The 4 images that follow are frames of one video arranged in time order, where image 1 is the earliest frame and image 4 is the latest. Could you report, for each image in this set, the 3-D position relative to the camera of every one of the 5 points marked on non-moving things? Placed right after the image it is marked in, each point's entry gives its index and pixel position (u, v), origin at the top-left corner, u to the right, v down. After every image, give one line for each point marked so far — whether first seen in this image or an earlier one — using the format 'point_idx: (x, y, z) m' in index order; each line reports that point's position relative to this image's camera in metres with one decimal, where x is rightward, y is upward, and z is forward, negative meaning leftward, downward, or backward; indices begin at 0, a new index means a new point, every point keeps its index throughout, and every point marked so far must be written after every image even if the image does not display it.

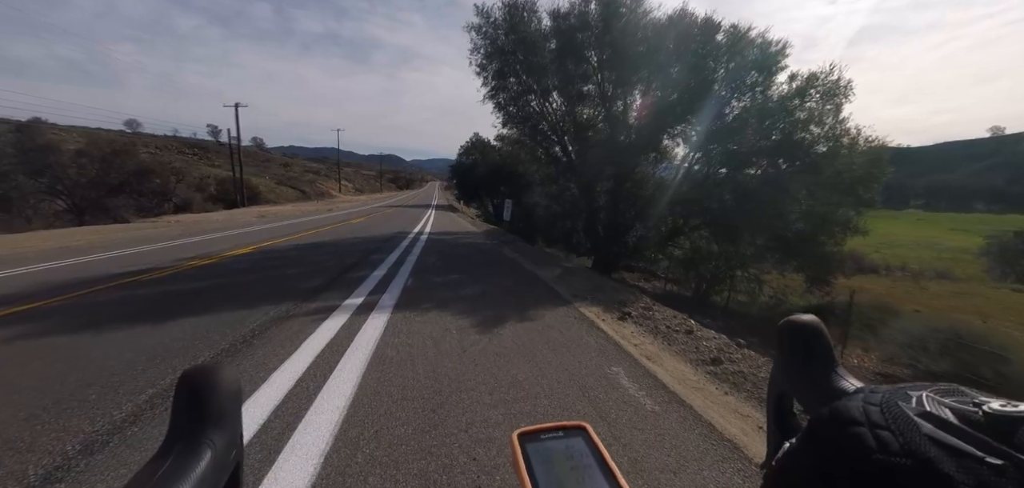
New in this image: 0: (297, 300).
0: (-3.7, -1.1, +6.9) m
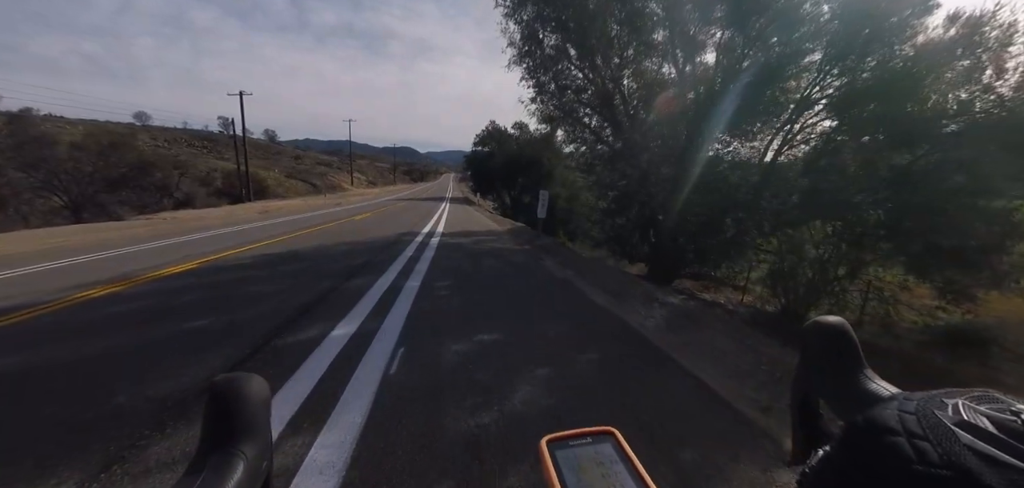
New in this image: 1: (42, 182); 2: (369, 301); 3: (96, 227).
0: (-3.3, -1.1, +6.0) m
1: (-22.3, +3.0, +19.0) m
2: (-2.4, -0.8, +7.3) m
3: (-15.7, +0.6, +14.8) m
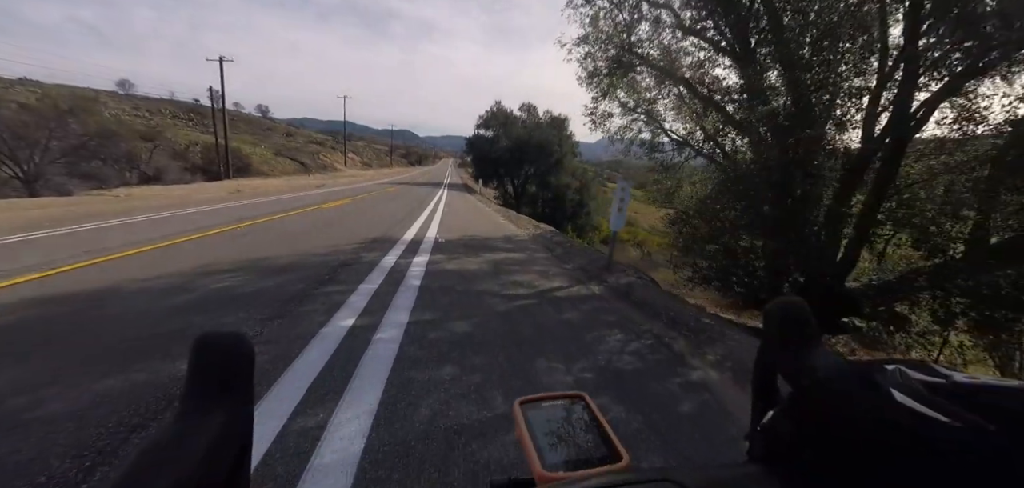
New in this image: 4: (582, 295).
0: (-3.2, -1.0, +4.8) m
1: (-22.1, +4.2, +17.5) m
2: (-2.2, -0.7, +6.1) m
3: (-15.6, +1.5, +13.5) m
4: (+1.1, -0.8, +6.5) m
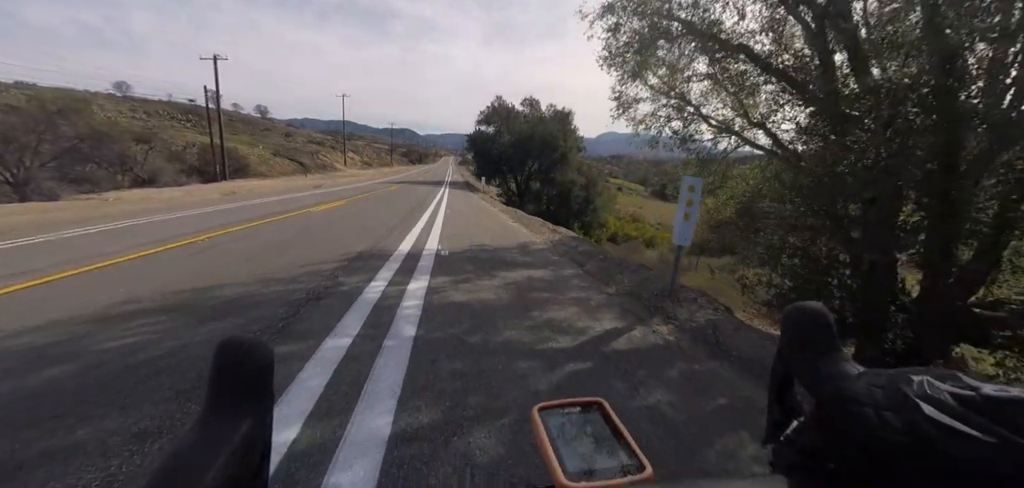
0: (-3.1, -1.1, +4.4) m
1: (-22.0, +4.0, +17.3) m
2: (-2.1, -0.7, +5.8) m
3: (-15.5, +1.3, +13.2) m
4: (+1.3, -0.8, +6.2) m
